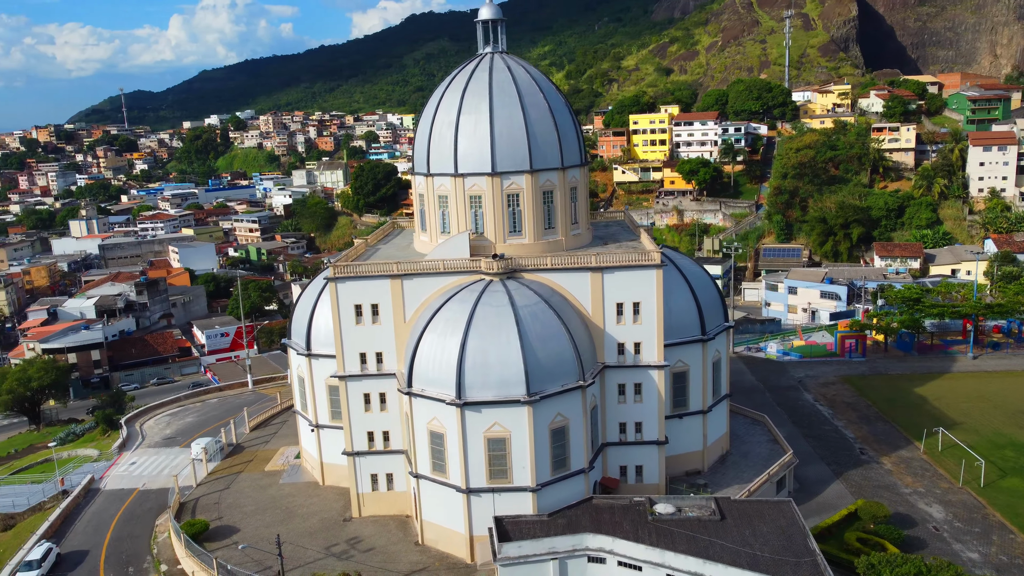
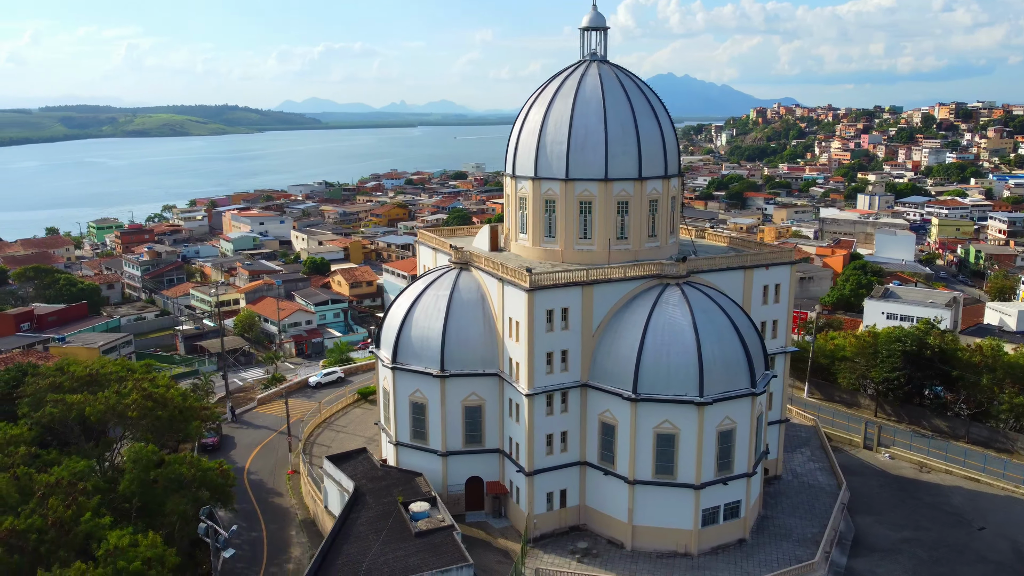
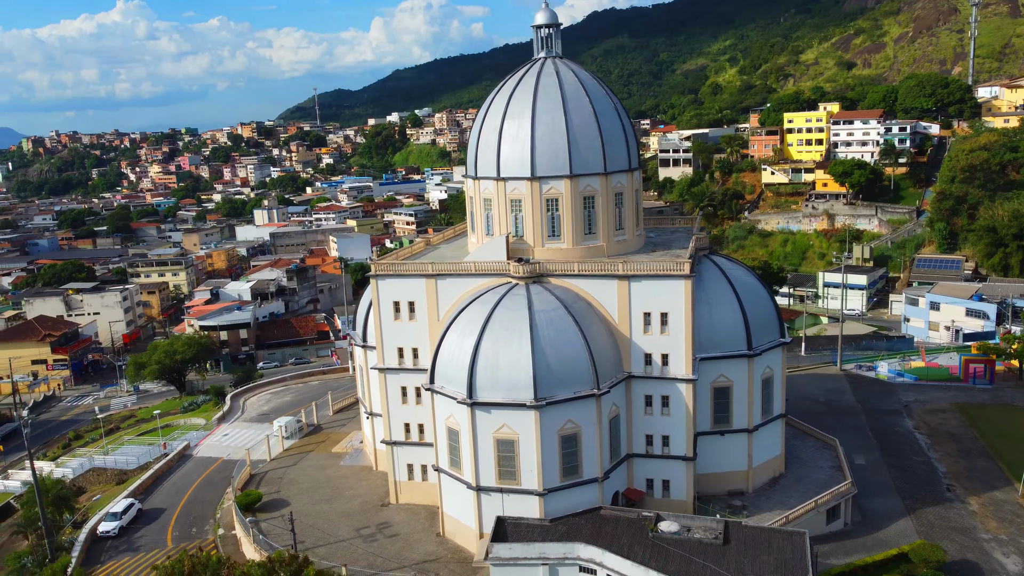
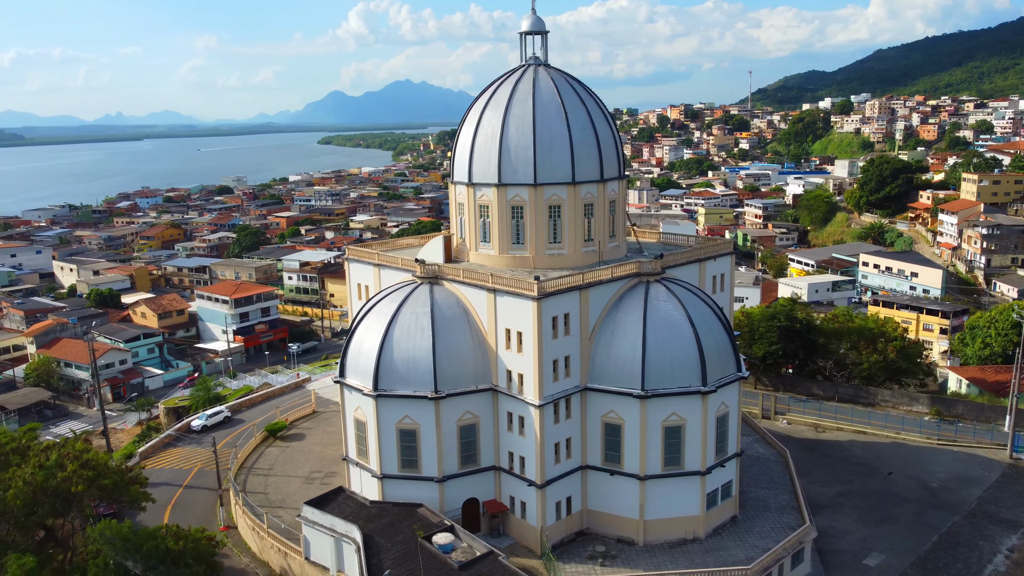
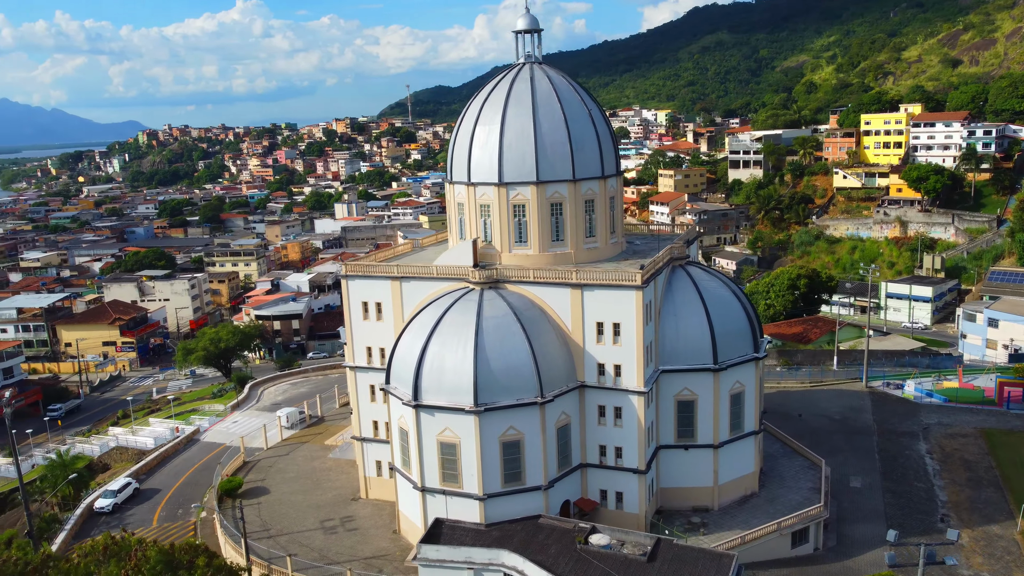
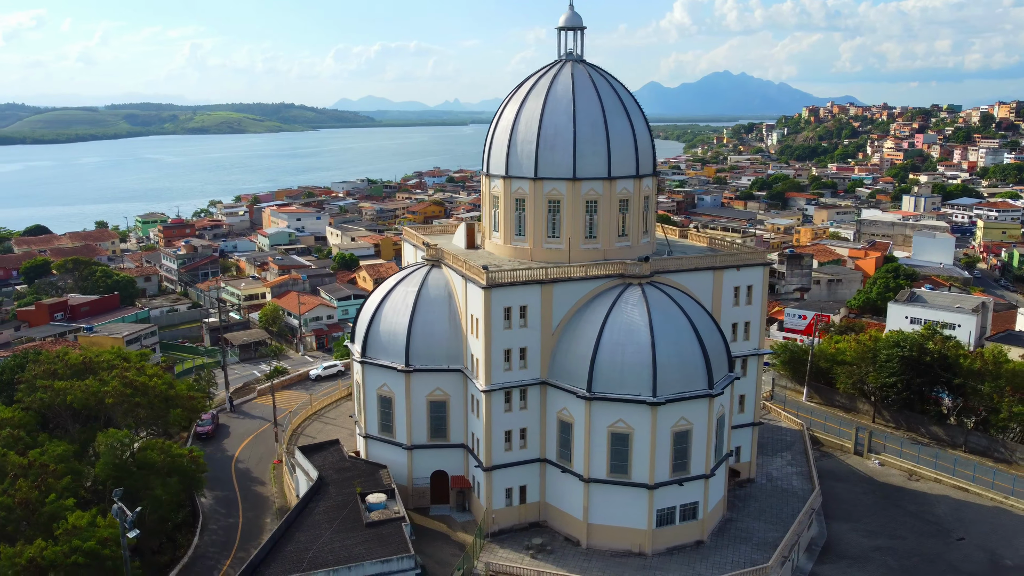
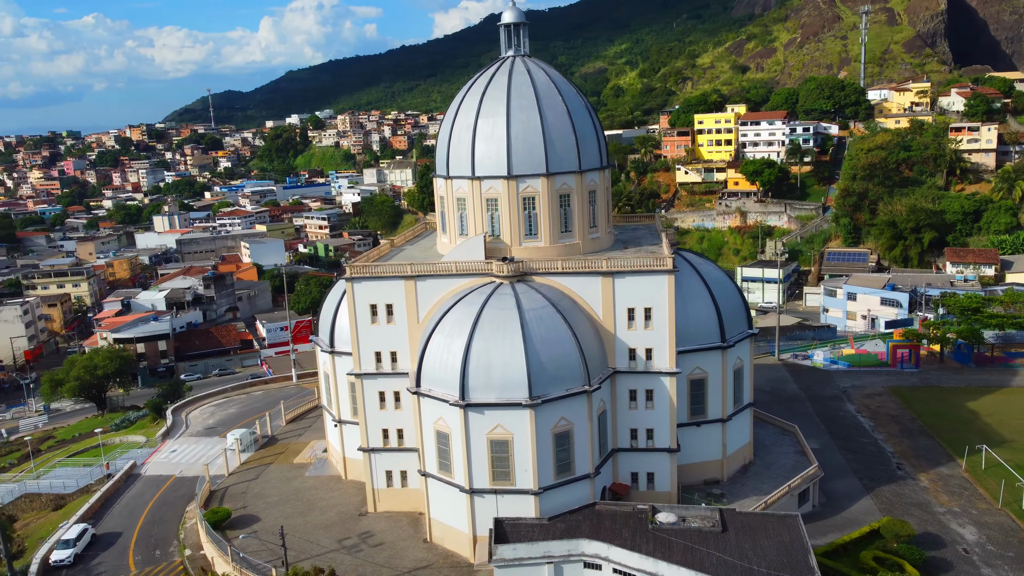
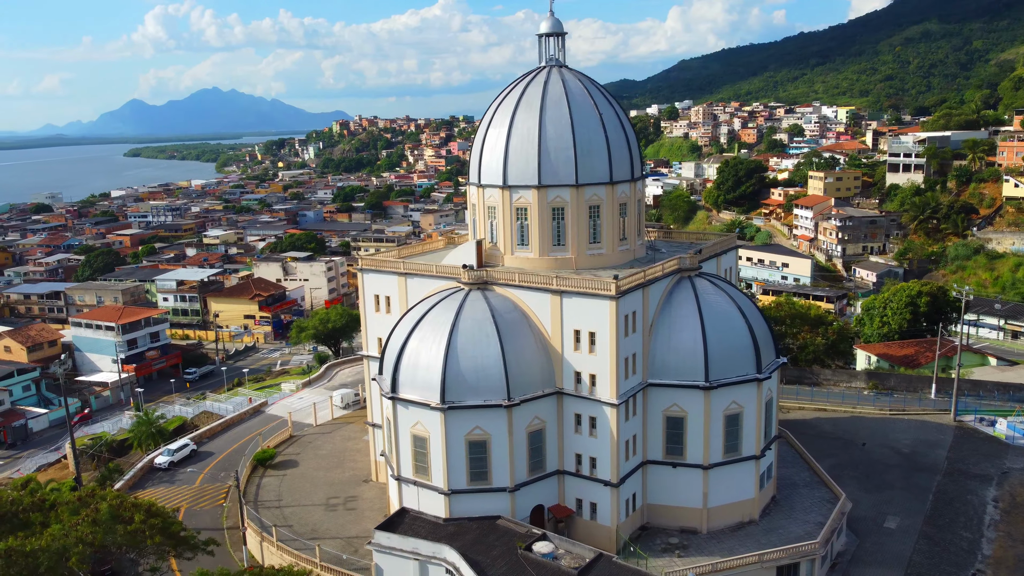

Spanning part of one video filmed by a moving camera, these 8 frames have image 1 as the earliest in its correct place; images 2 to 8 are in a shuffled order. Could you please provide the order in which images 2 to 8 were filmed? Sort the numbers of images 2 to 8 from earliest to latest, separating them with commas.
7, 3, 5, 8, 4, 2, 6
